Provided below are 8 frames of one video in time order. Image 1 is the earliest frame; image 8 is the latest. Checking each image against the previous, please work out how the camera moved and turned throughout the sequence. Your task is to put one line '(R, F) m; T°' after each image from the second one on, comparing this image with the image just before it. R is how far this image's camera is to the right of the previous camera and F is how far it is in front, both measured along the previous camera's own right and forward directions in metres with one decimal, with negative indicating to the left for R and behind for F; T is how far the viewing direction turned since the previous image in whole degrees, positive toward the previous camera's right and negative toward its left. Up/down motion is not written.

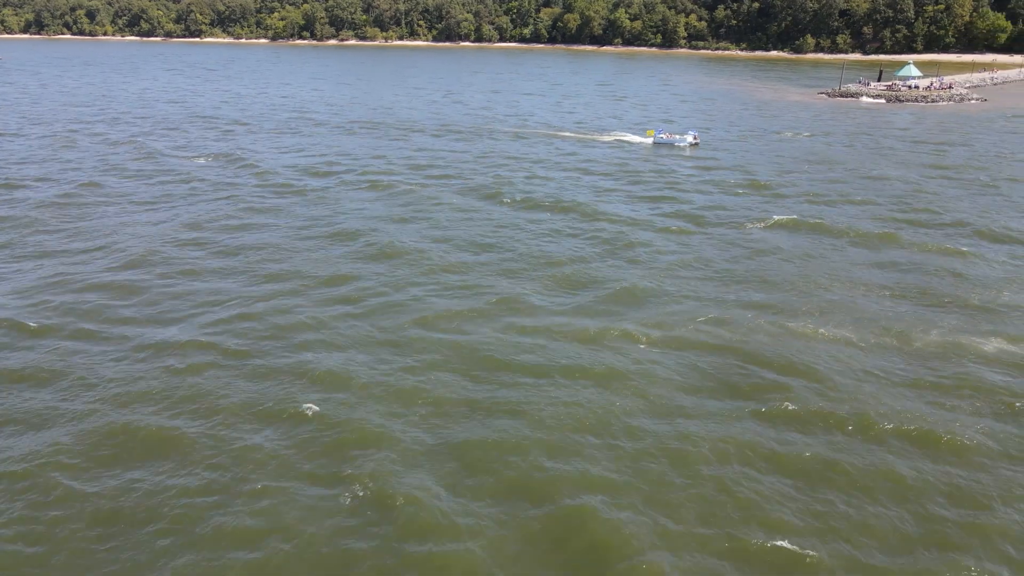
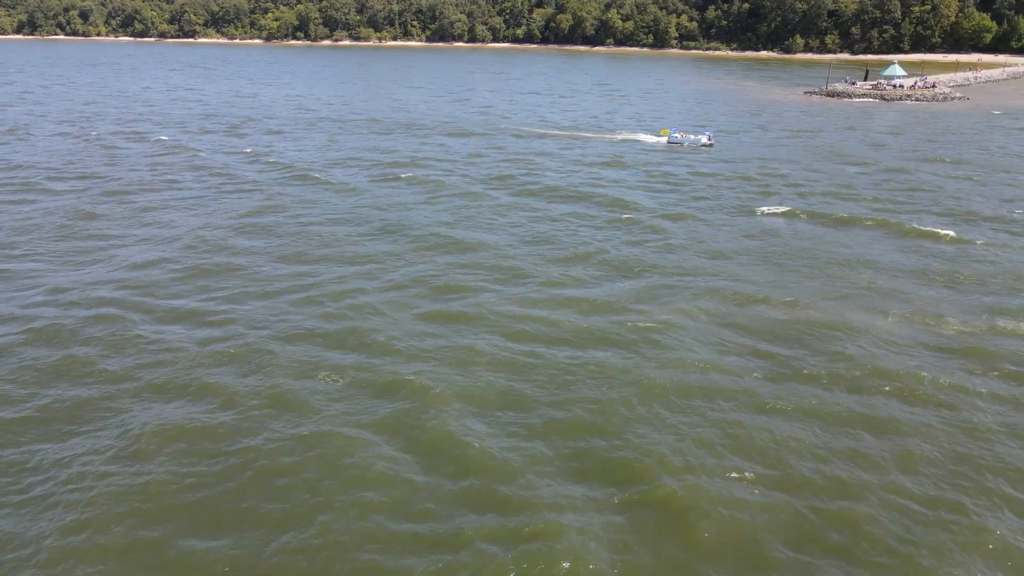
(-2.0, -1.7) m; +1°
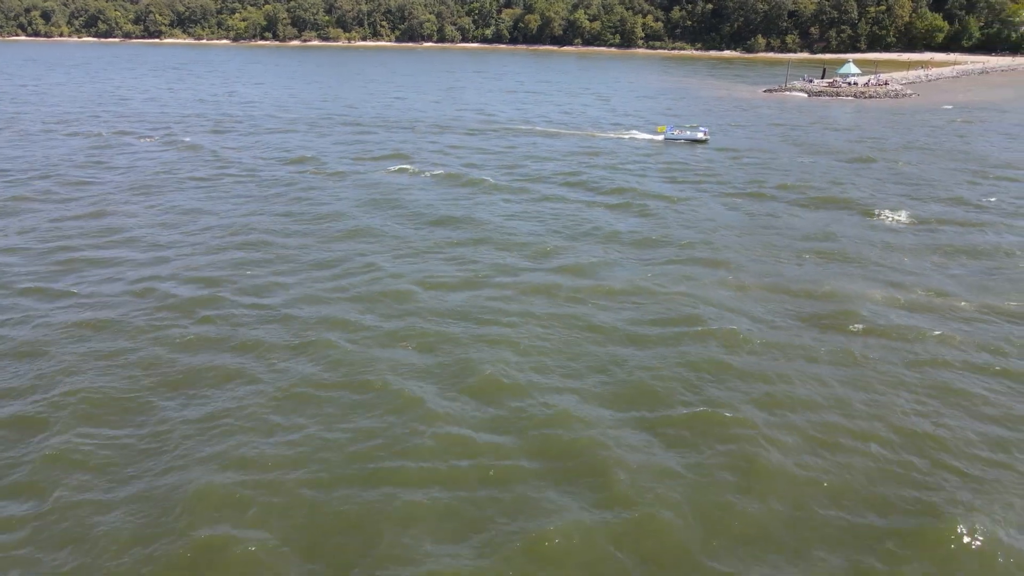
(-0.4, -1.7) m; +2°
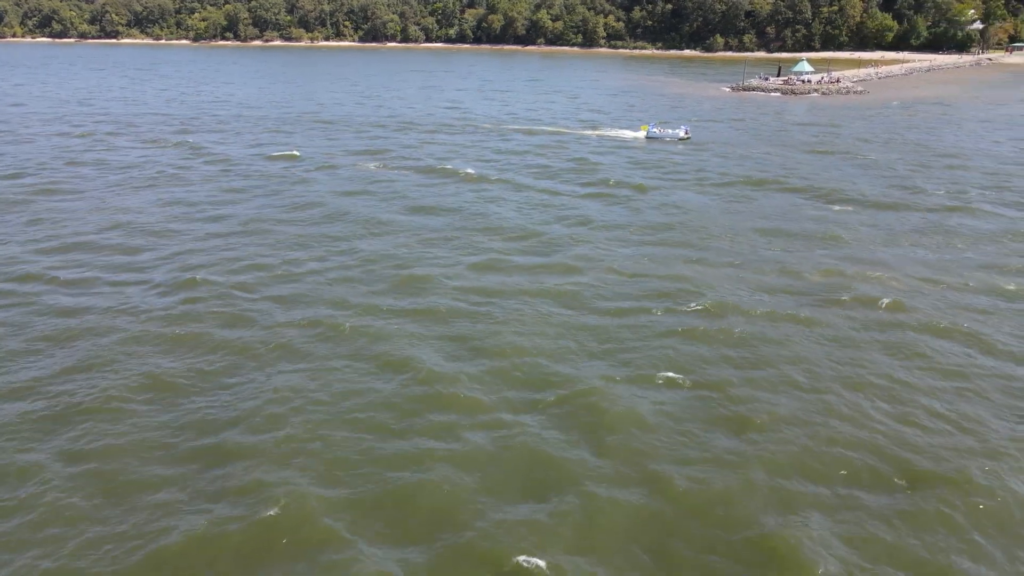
(-0.2, -1.2) m; +3°
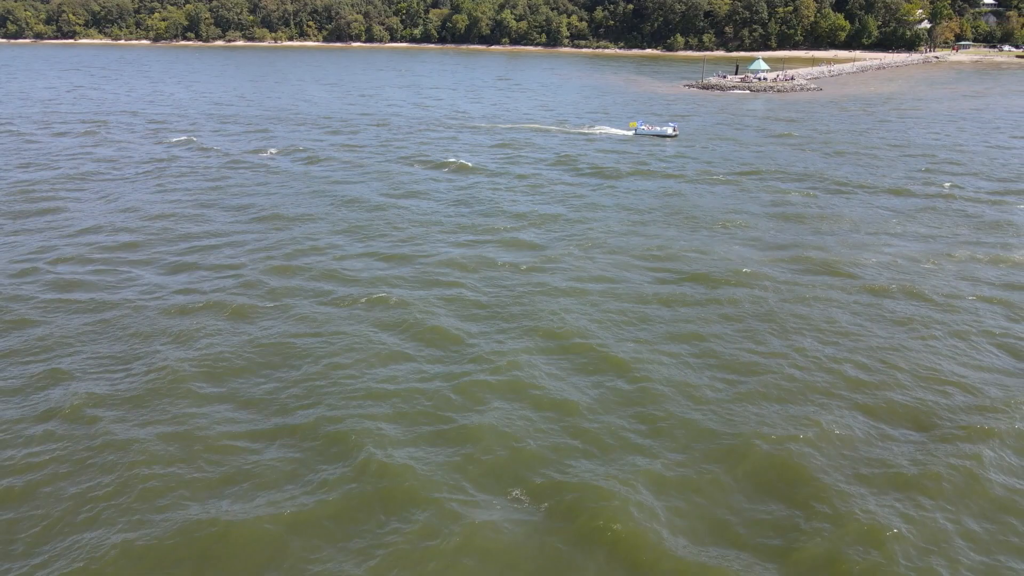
(-0.3, -1.5) m; +3°
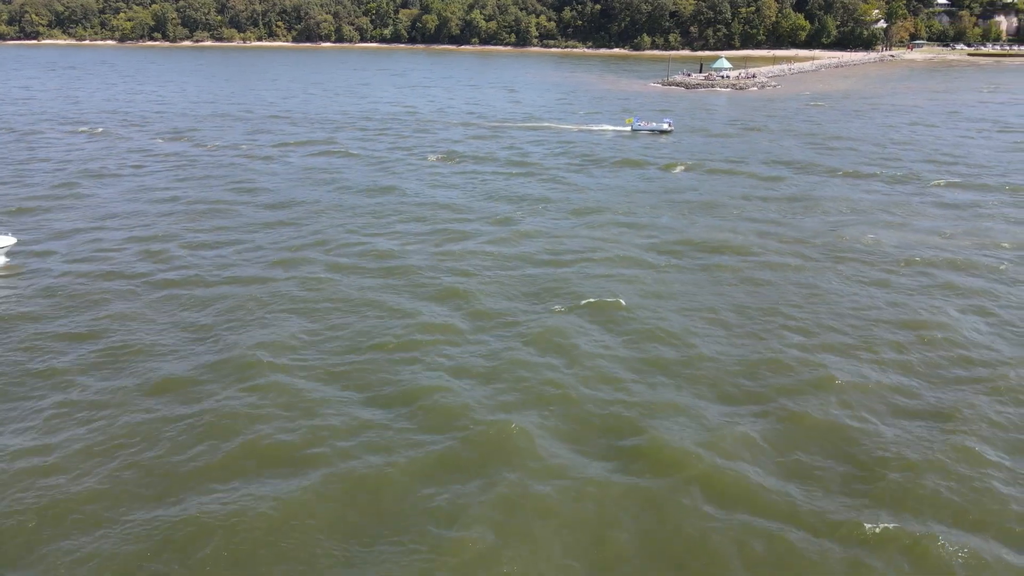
(-0.2, -1.7) m; +2°
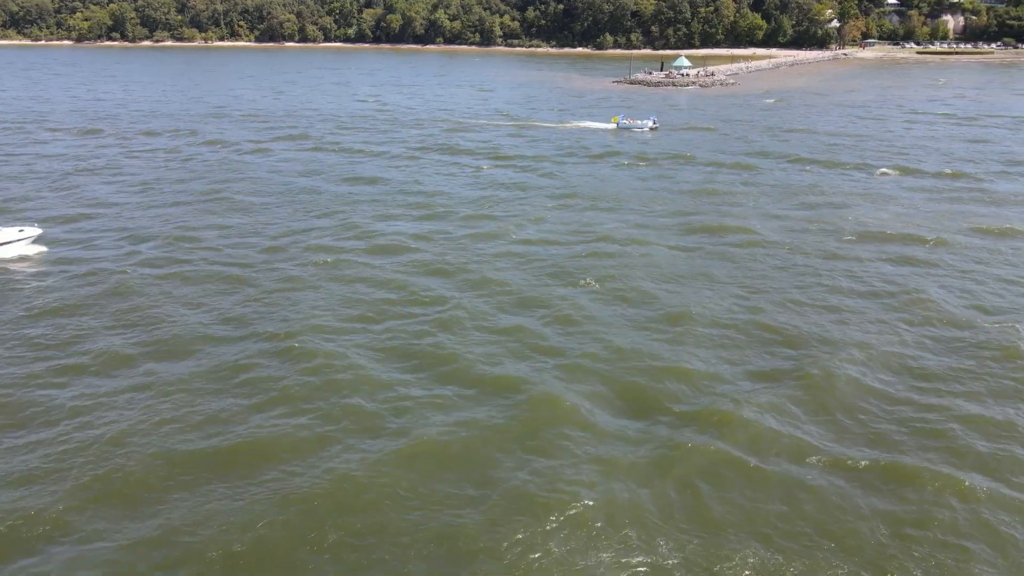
(-0.2, -1.4) m; +3°
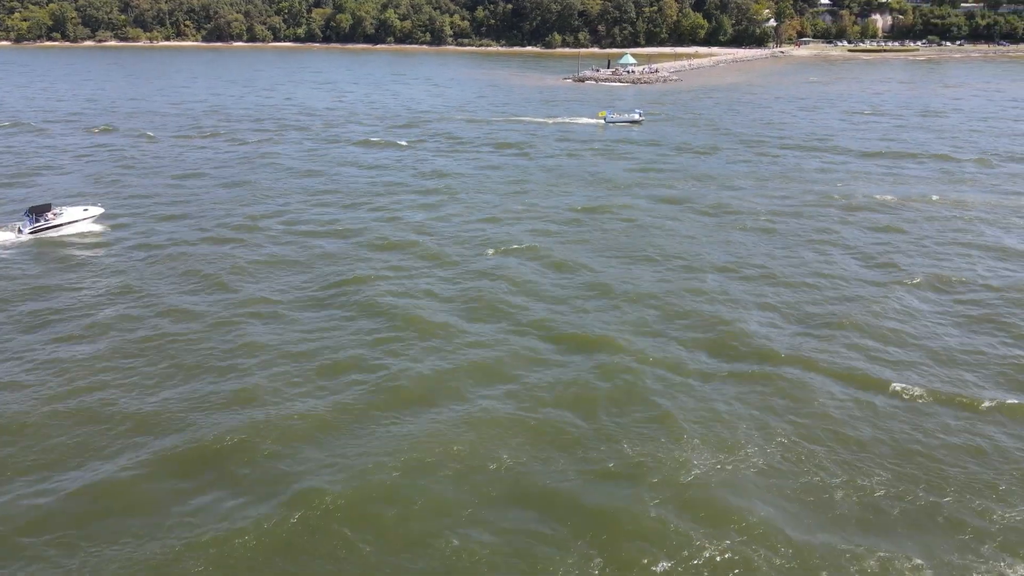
(-0.4, -2.5) m; +4°
